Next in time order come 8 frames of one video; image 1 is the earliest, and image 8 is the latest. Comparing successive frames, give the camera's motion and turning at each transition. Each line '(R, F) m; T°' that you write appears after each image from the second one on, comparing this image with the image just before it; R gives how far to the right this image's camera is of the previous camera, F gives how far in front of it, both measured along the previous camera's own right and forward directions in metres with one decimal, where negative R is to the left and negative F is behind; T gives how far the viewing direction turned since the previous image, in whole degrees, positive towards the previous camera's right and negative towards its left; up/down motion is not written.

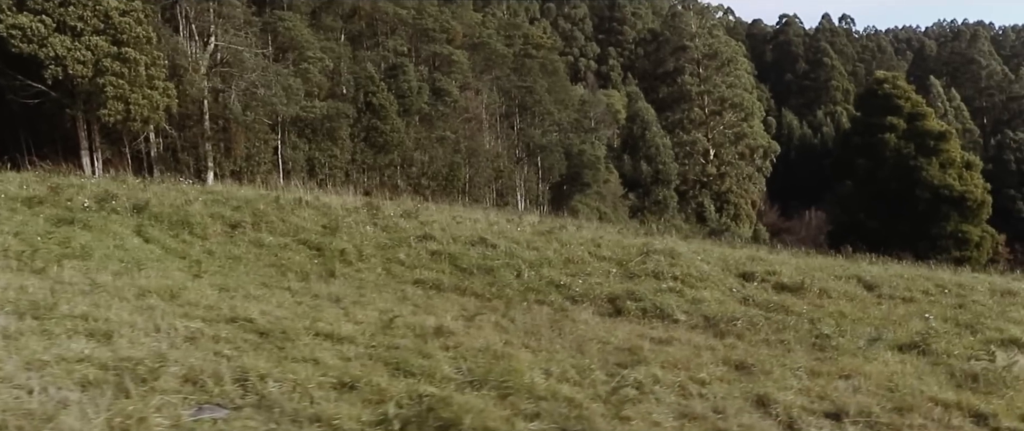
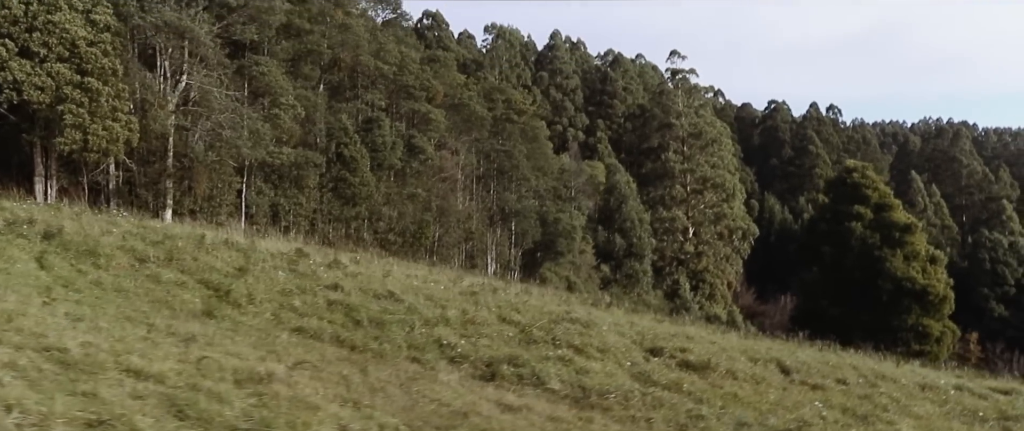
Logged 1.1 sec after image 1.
(+0.6, +0.2) m; +1°
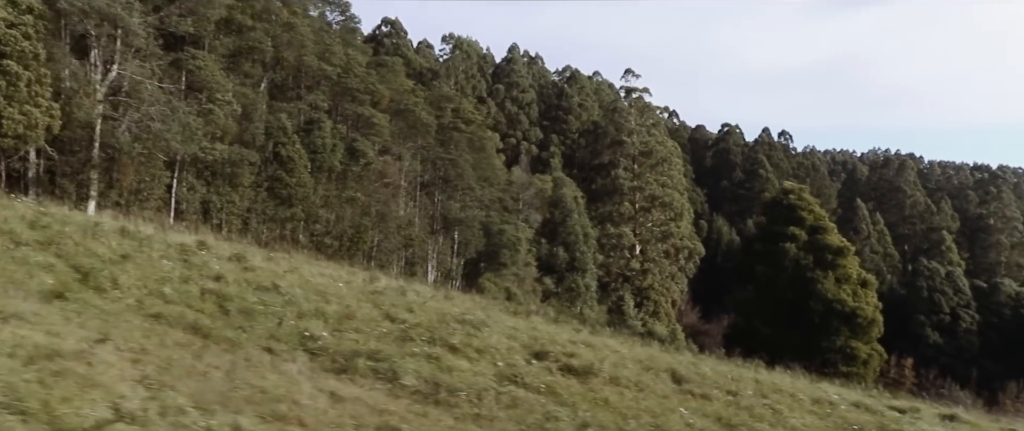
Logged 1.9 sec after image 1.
(+0.5, +0.2) m; +3°
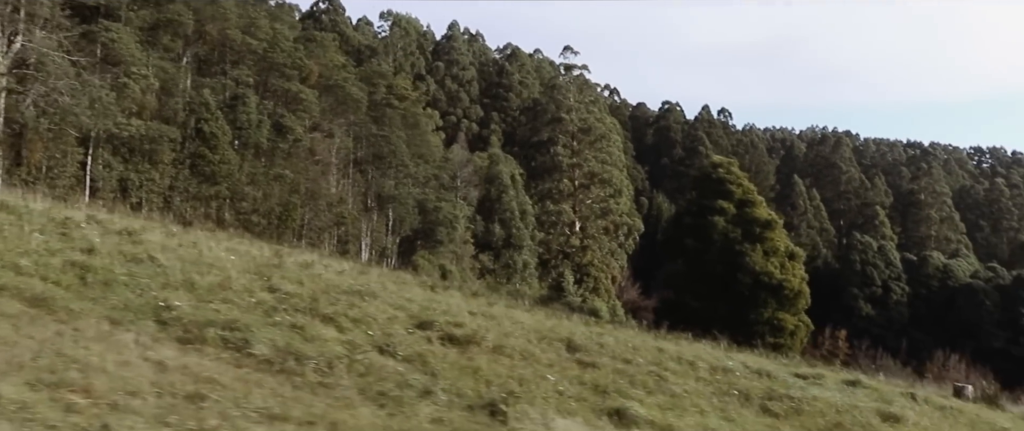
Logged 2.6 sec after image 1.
(+0.5, +0.2) m; +3°
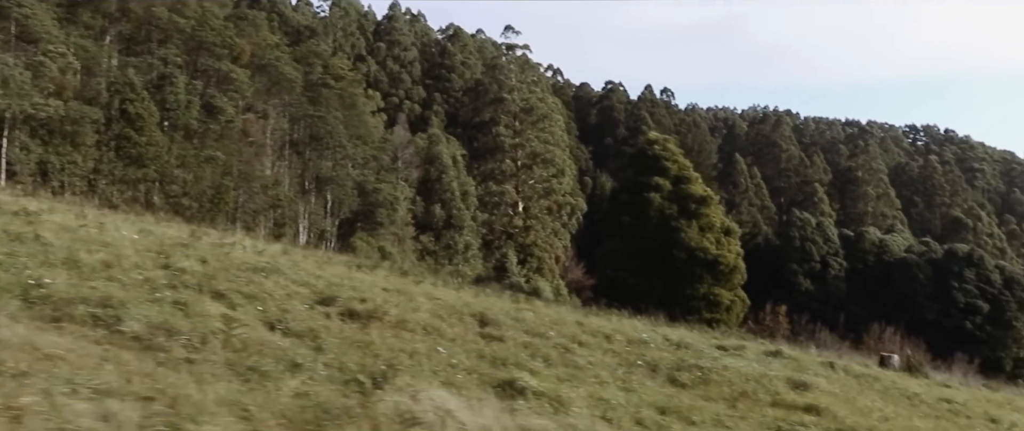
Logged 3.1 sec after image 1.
(+0.3, +0.2) m; +3°
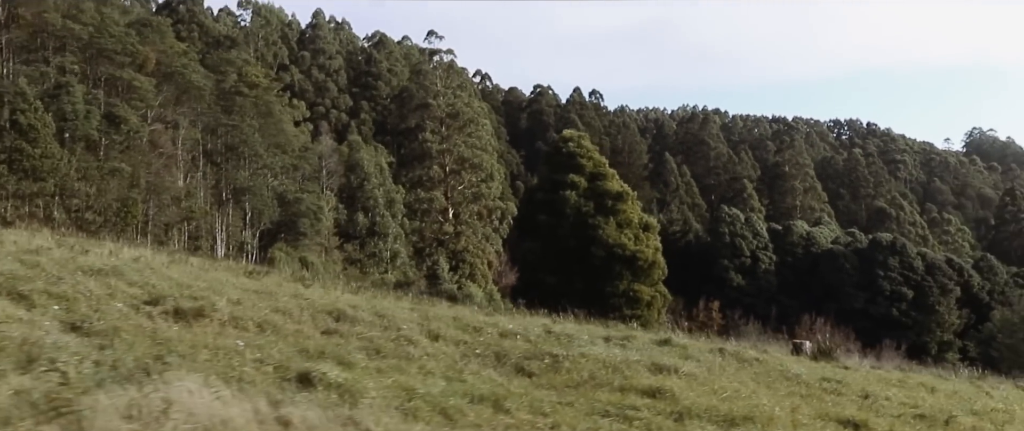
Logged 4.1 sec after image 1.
(+0.6, +0.4) m; +4°
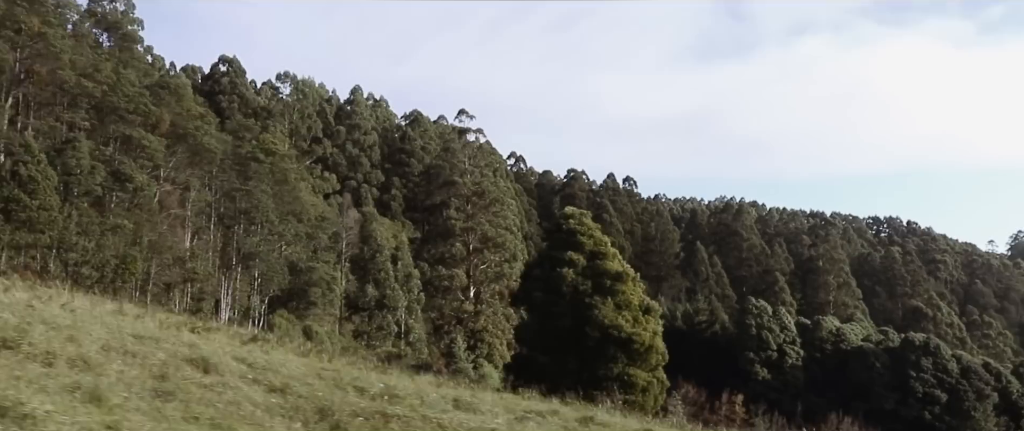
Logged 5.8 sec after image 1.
(+1.1, +0.6) m; -2°
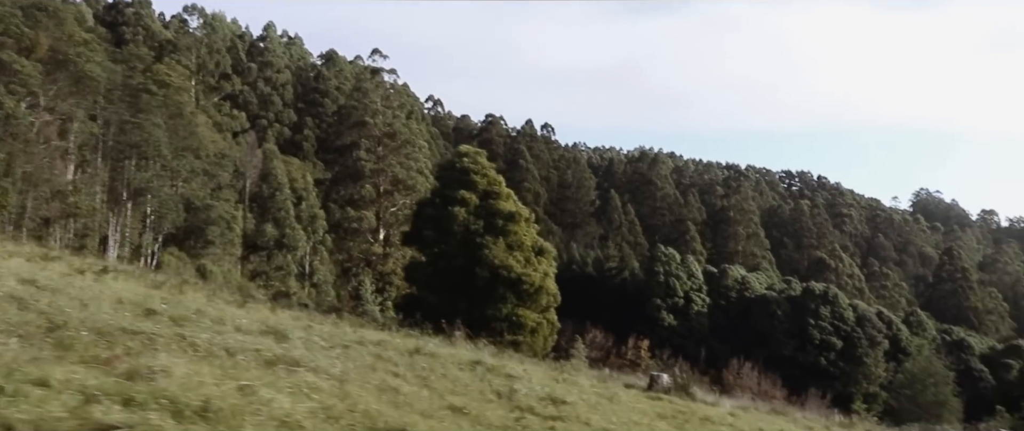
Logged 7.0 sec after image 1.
(+0.8, +0.4) m; +5°
